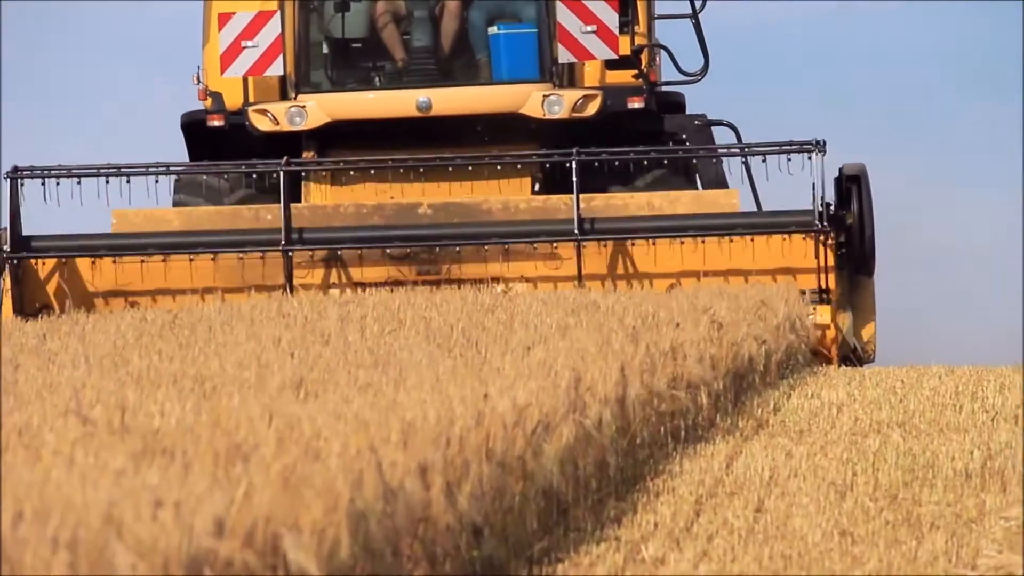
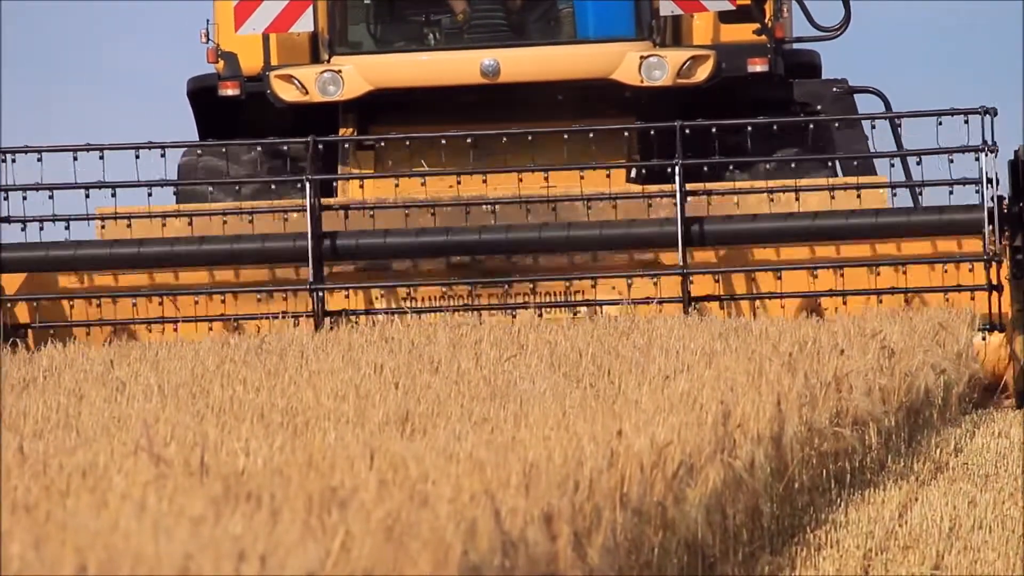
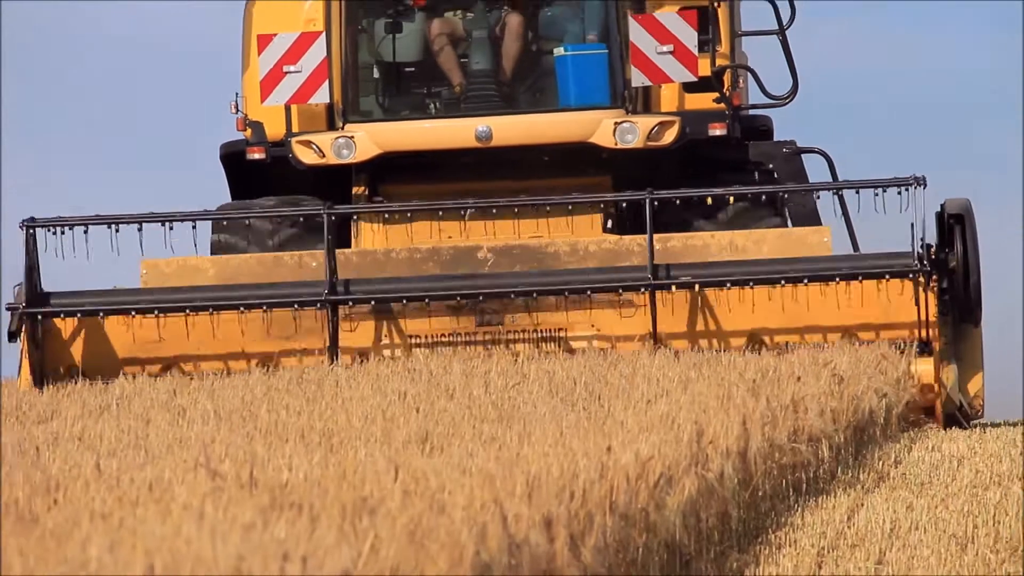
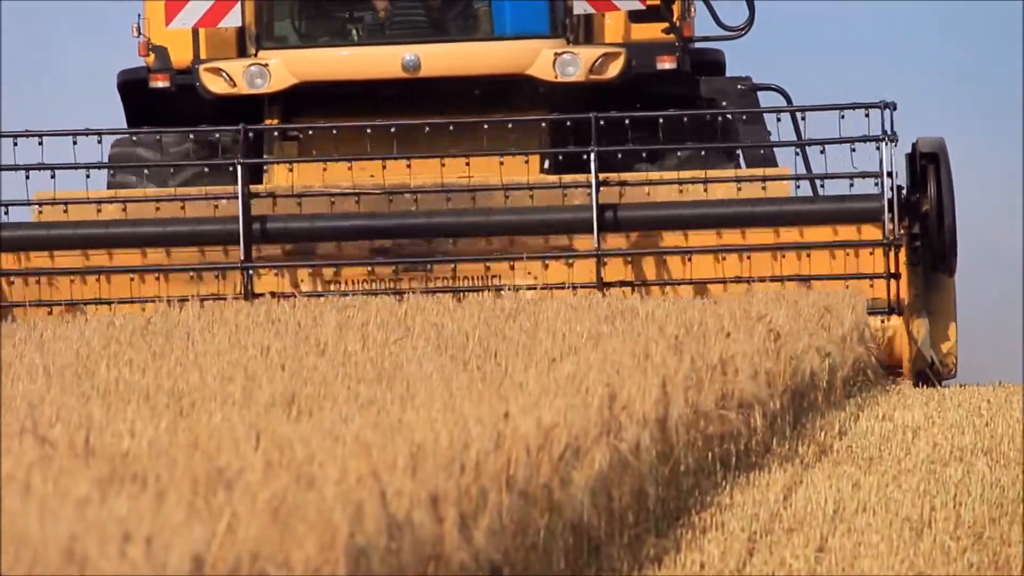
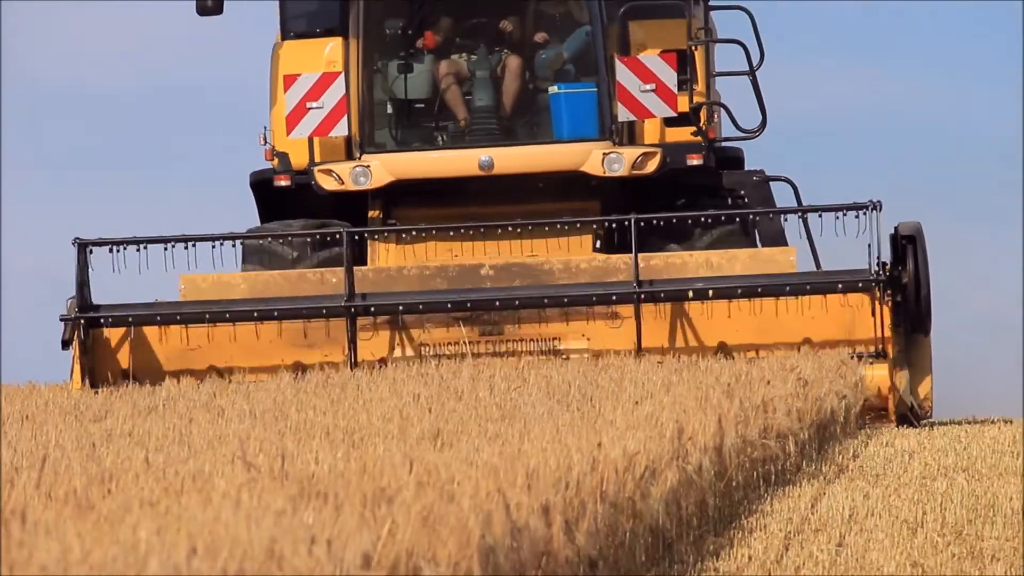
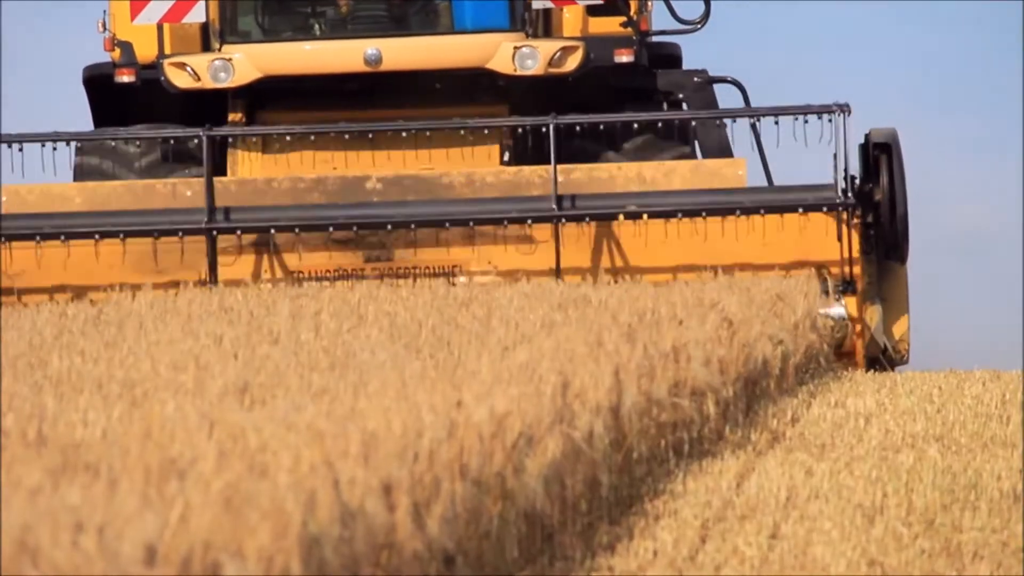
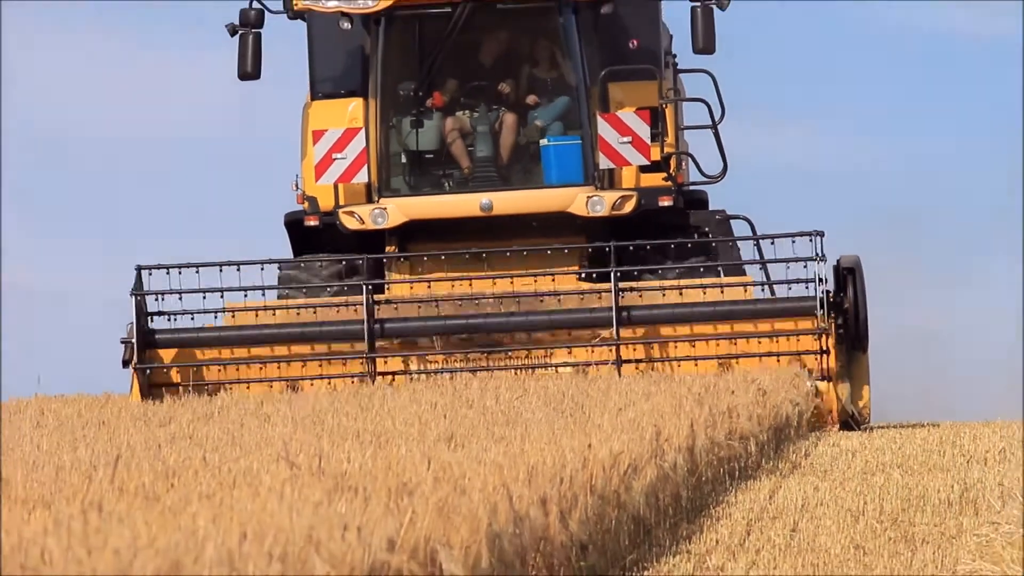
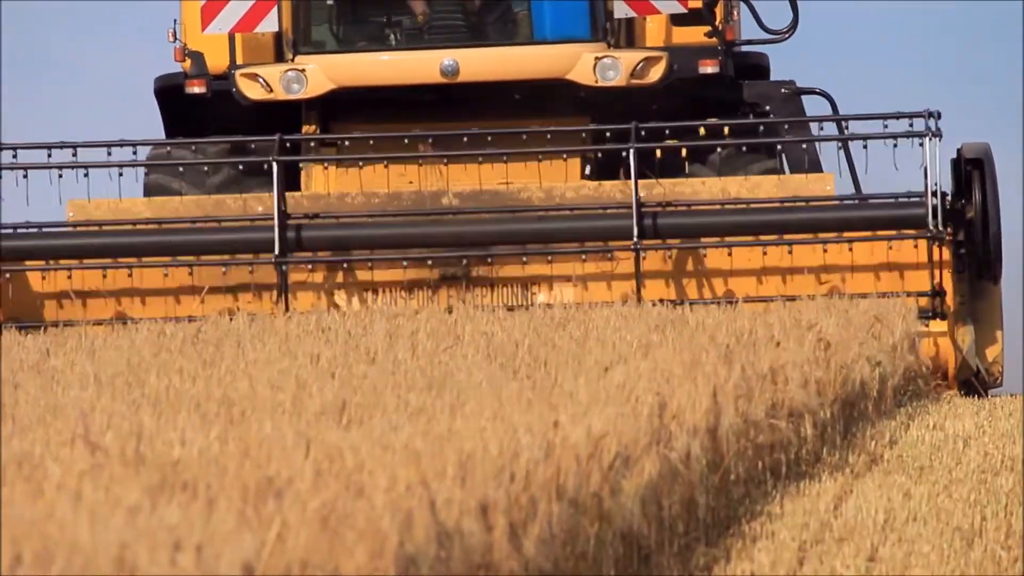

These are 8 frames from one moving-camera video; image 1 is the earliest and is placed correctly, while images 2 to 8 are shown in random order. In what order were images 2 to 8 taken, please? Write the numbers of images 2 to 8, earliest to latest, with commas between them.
6, 4, 8, 2, 3, 5, 7
